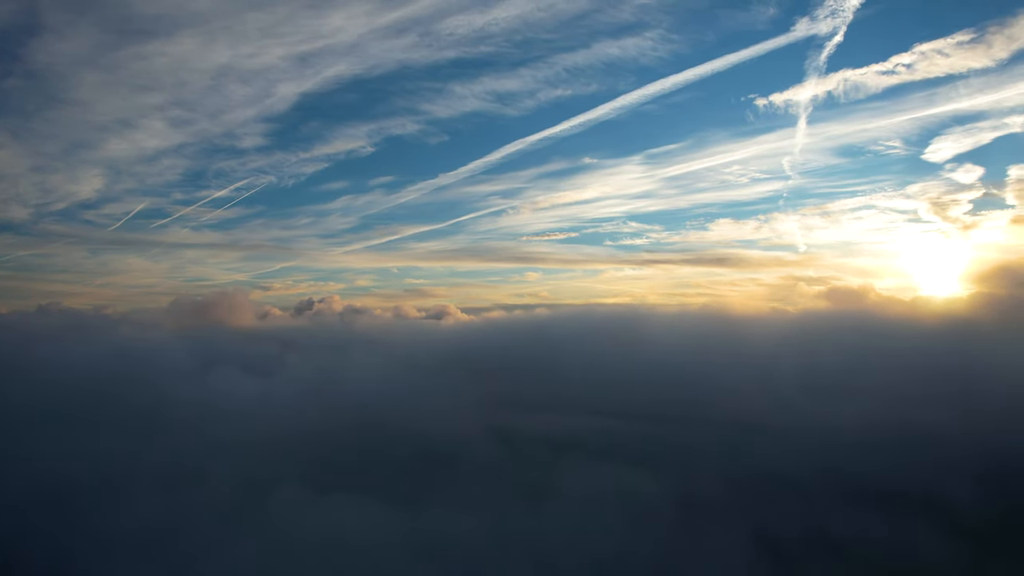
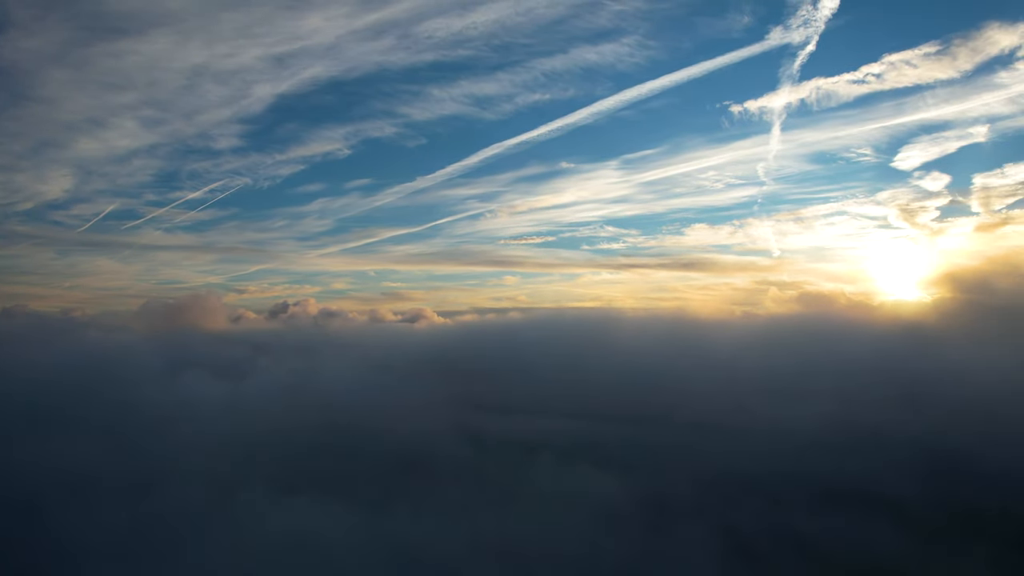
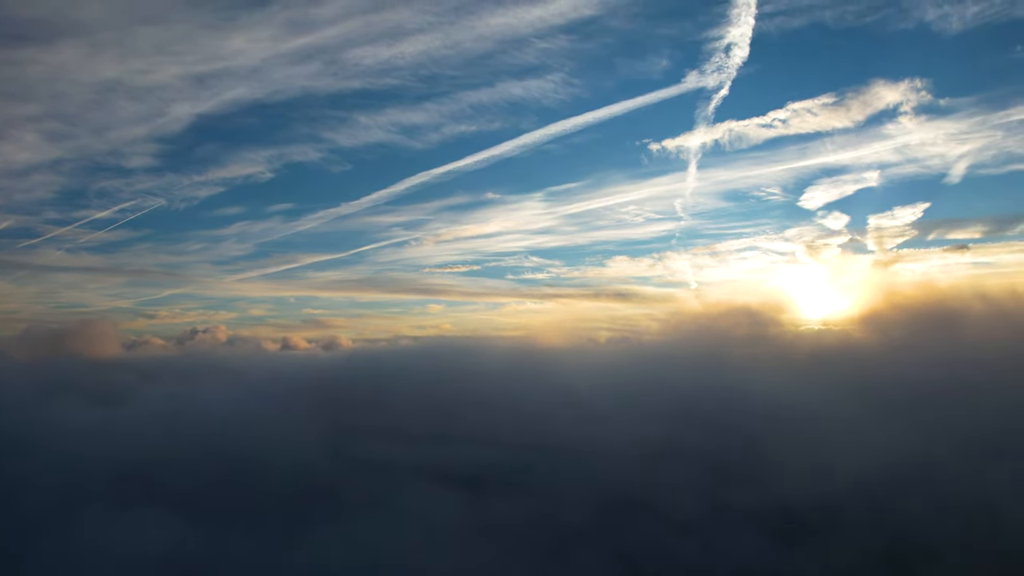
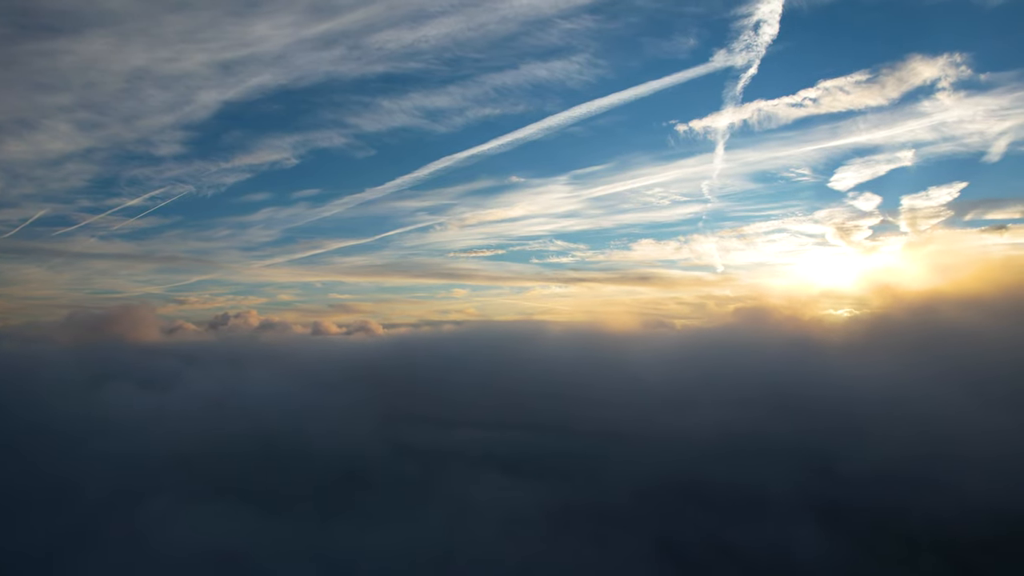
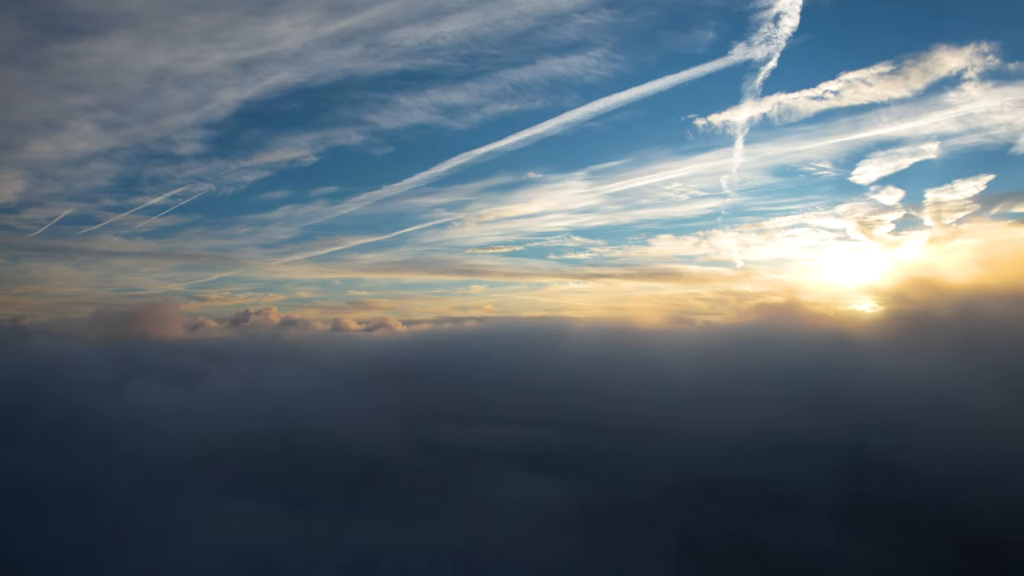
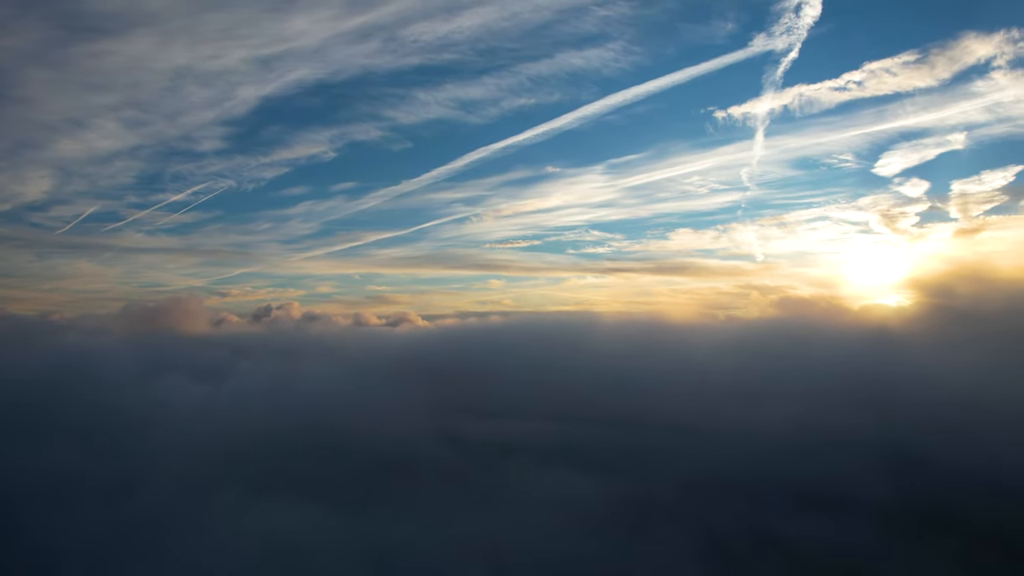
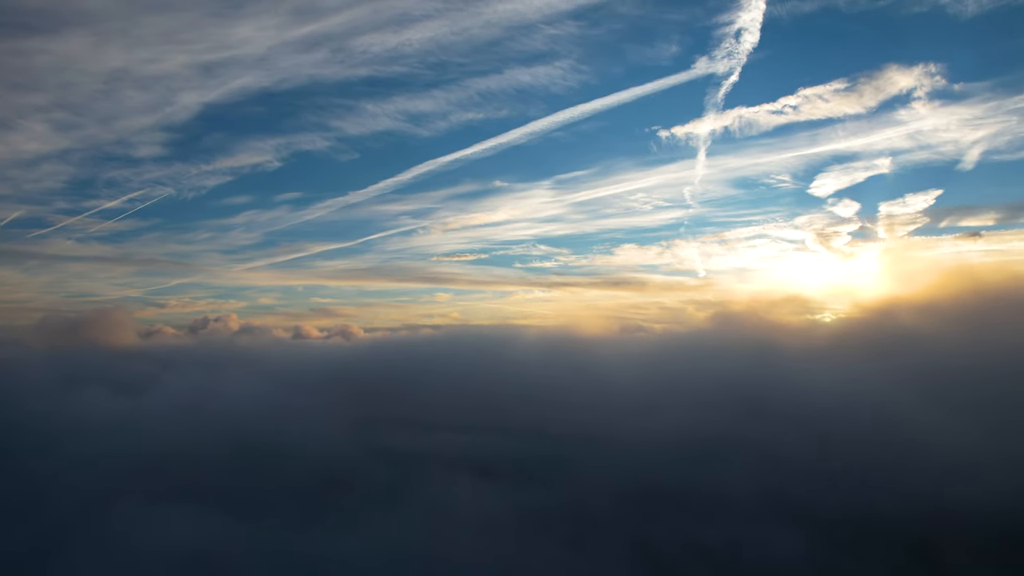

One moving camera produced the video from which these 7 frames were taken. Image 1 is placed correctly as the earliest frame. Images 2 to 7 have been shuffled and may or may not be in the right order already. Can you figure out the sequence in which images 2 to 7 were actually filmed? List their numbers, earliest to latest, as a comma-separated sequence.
2, 6, 5, 4, 7, 3
